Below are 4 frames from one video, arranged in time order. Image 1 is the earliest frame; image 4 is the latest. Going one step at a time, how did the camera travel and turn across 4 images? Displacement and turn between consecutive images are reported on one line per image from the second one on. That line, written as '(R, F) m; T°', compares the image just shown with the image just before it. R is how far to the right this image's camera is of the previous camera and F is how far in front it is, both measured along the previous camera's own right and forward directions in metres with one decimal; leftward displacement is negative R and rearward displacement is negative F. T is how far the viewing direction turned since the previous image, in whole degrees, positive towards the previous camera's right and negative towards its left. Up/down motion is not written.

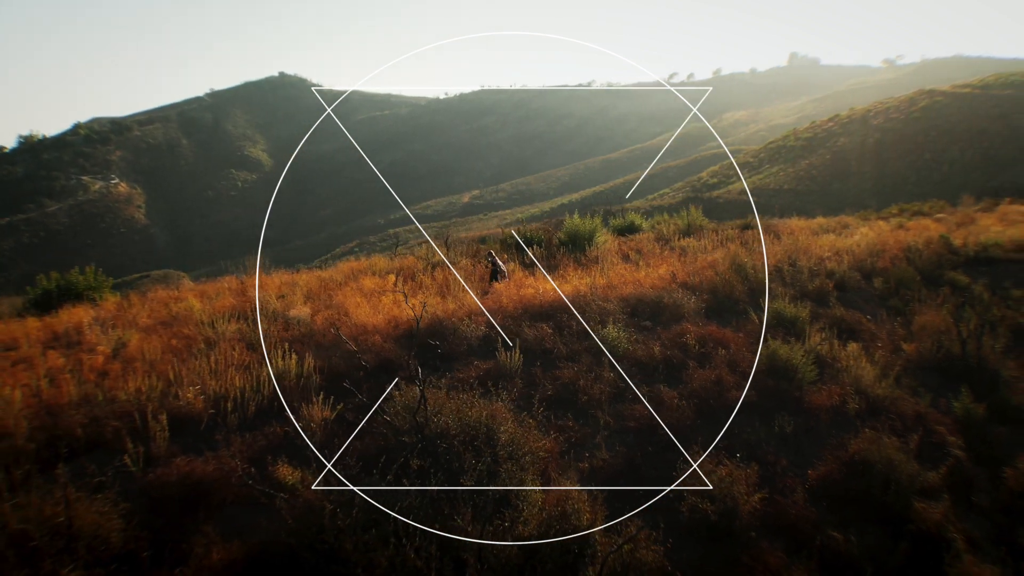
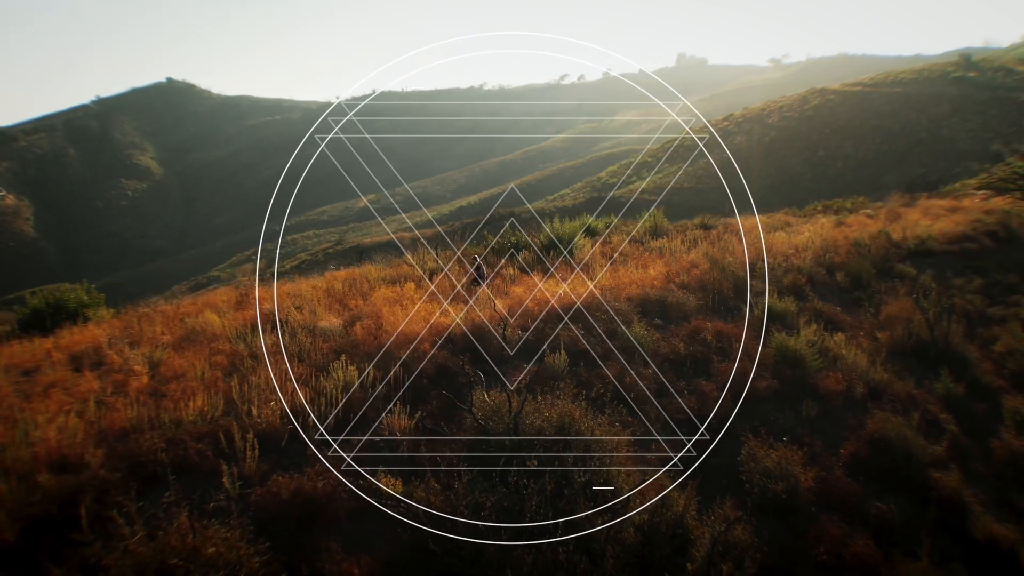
(-1.1, -0.3) m; +7°
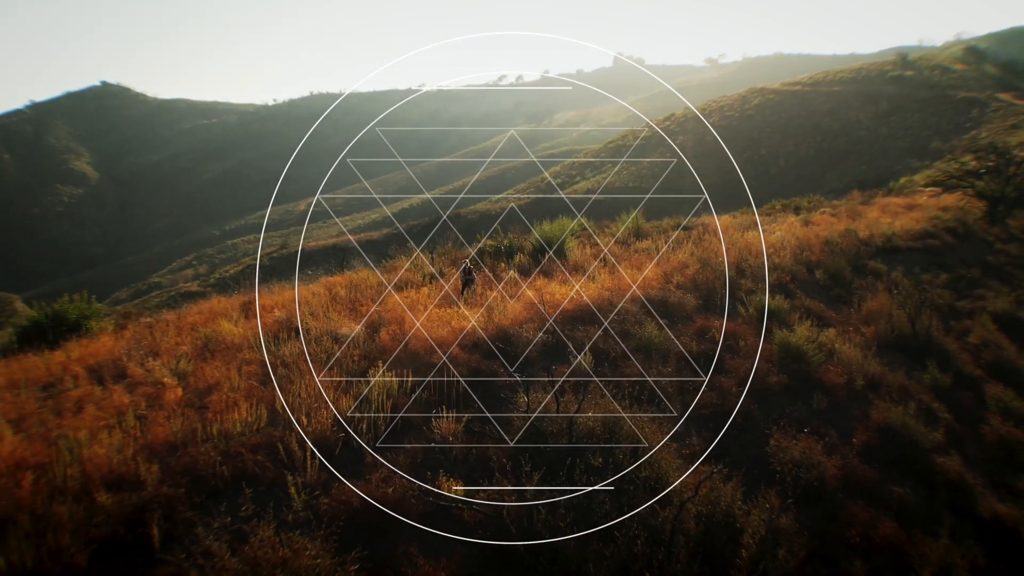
(-0.7, -0.2) m; +4°
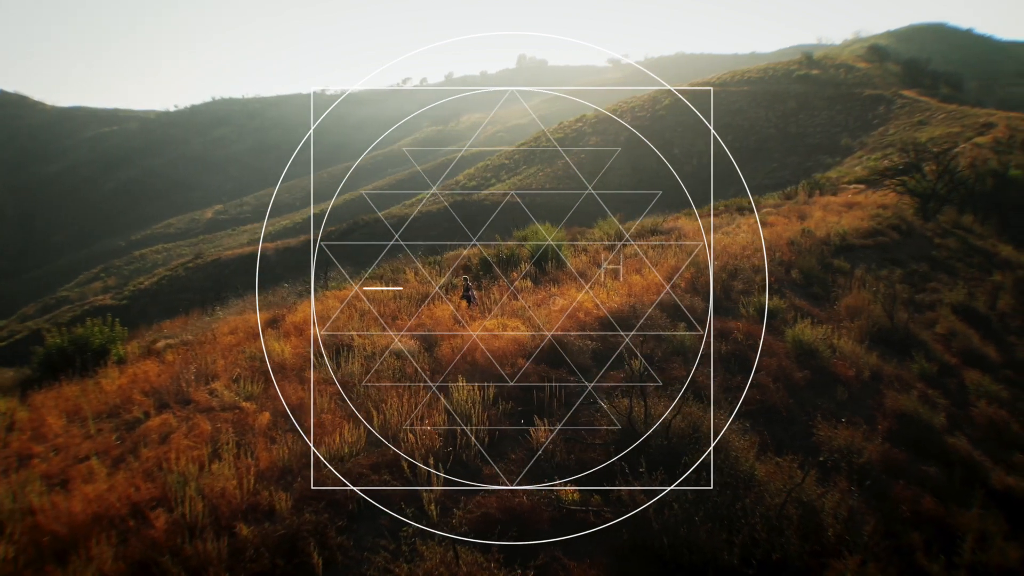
(-1.3, -0.4) m; +7°
